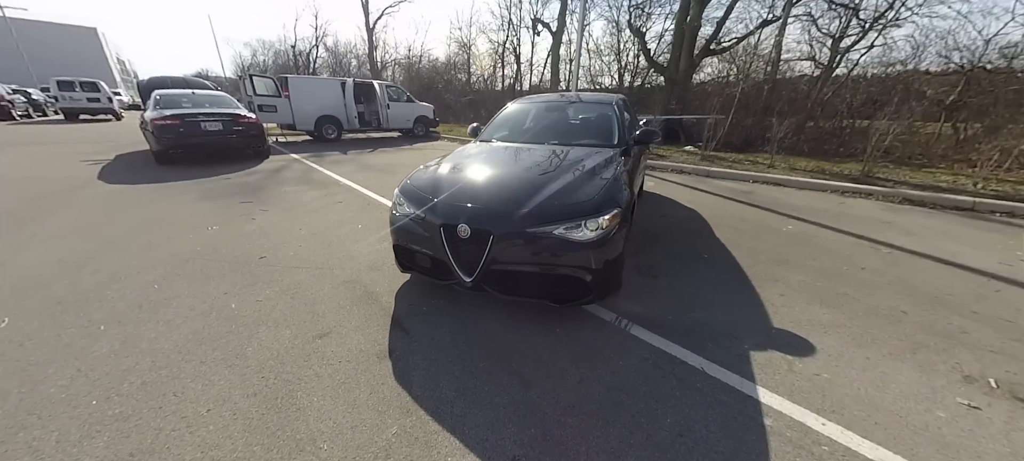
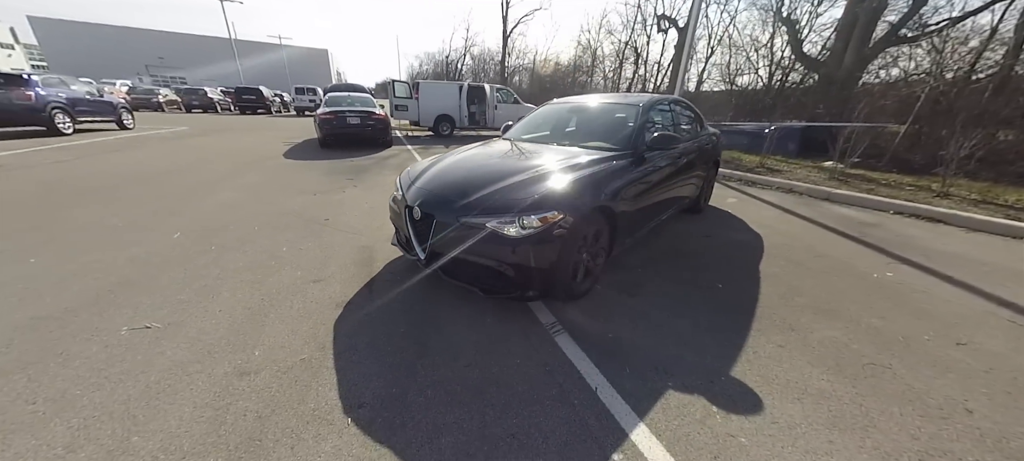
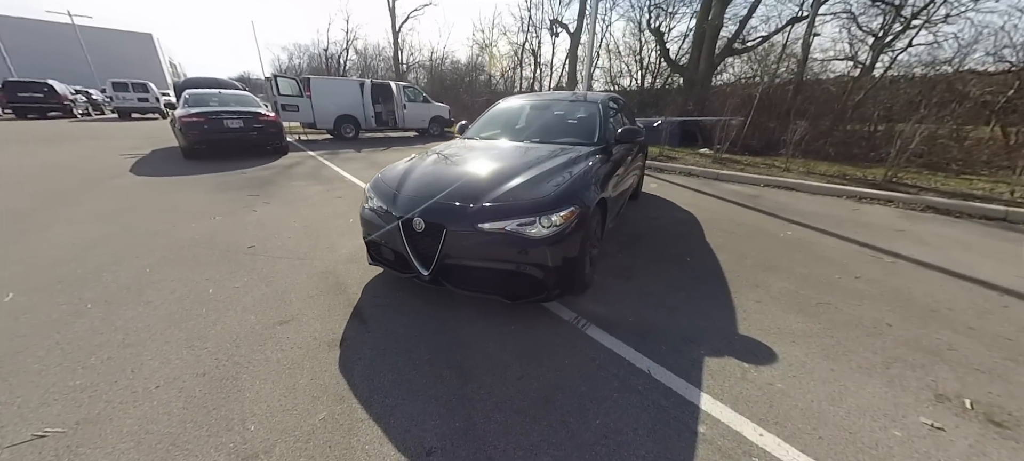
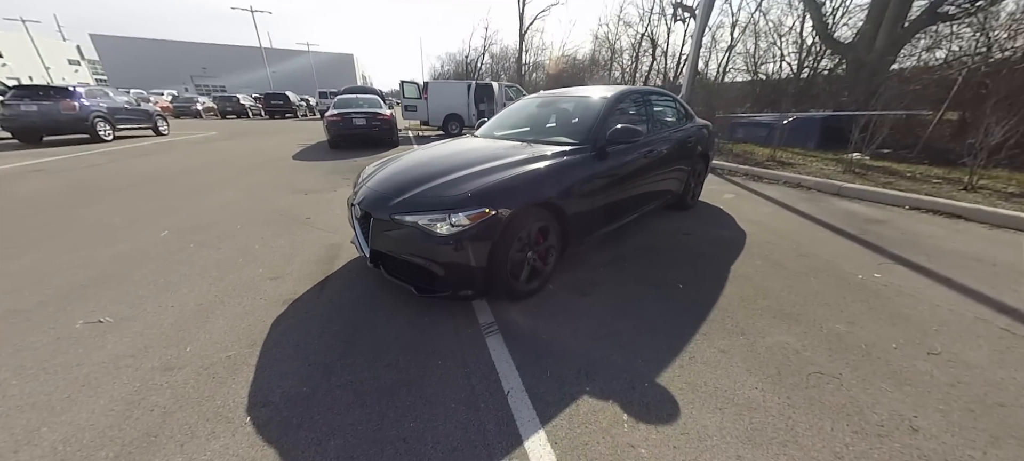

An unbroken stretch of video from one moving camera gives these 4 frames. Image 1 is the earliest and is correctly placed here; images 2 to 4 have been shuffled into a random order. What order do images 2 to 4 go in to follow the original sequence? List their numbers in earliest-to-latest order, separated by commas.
3, 2, 4
